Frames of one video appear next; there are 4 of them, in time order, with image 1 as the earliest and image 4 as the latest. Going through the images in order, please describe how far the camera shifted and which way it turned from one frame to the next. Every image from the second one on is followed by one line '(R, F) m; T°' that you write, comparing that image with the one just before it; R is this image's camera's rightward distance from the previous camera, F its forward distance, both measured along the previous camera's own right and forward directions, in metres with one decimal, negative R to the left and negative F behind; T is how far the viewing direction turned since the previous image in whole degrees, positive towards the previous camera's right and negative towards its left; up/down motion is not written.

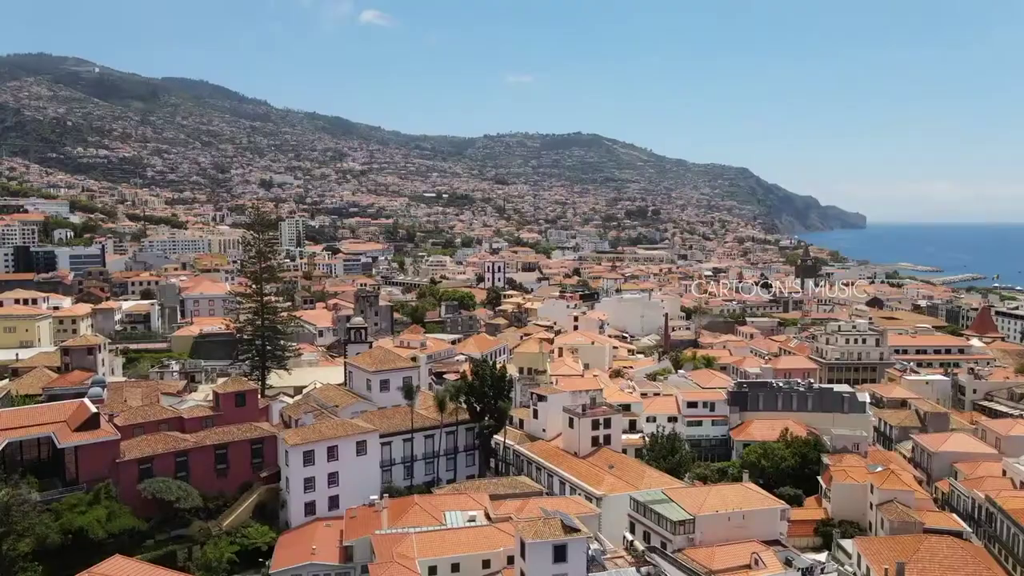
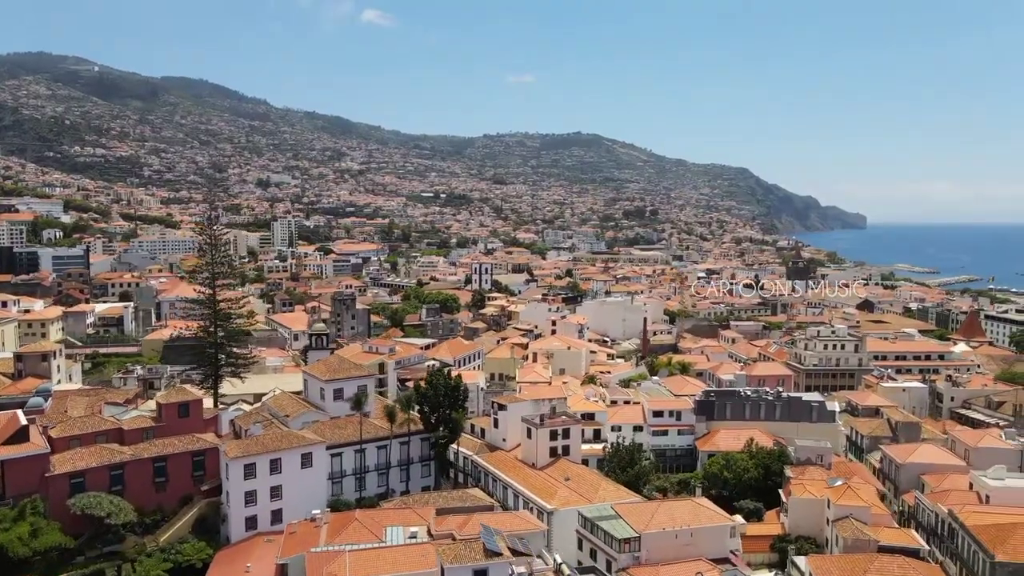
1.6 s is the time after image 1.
(+1.9, +0.7) m; 0°
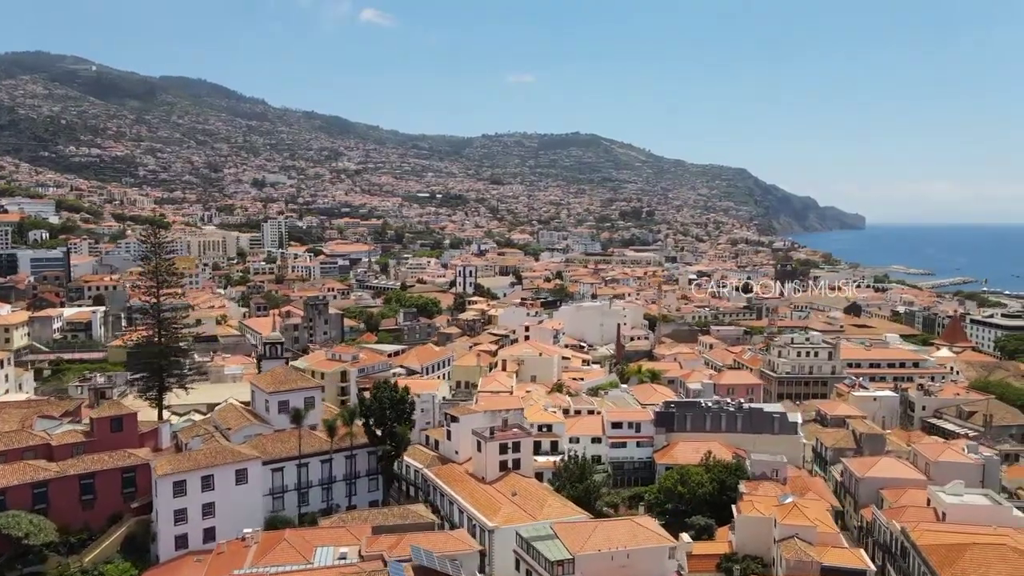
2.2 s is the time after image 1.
(+2.1, +0.7) m; 0°
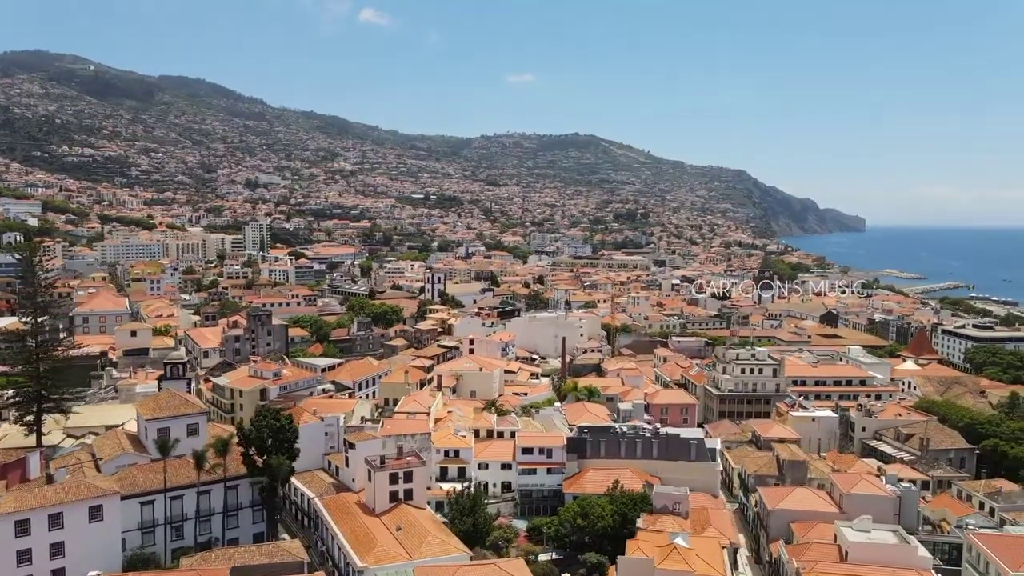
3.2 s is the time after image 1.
(+4.3, +1.4) m; 0°
